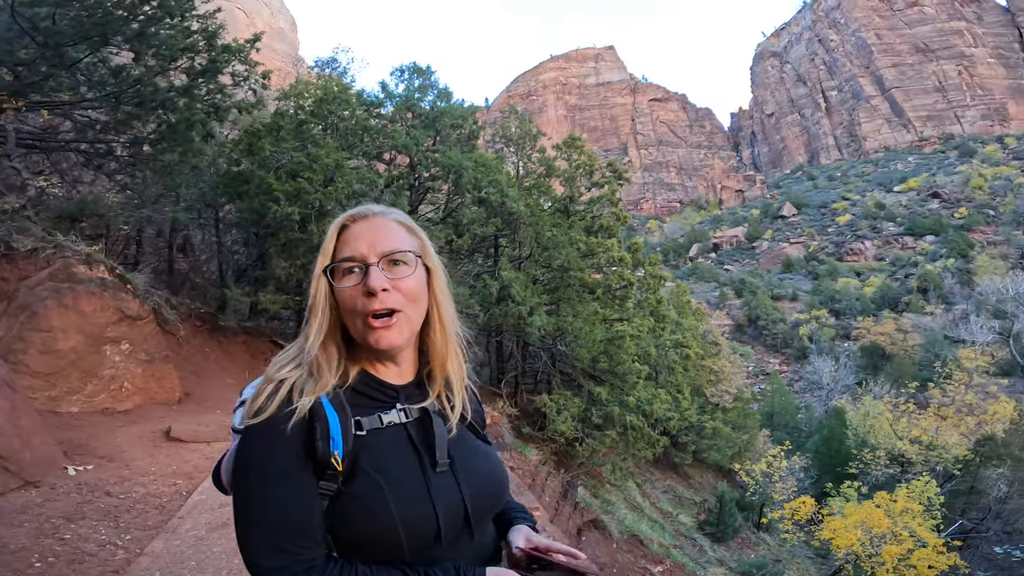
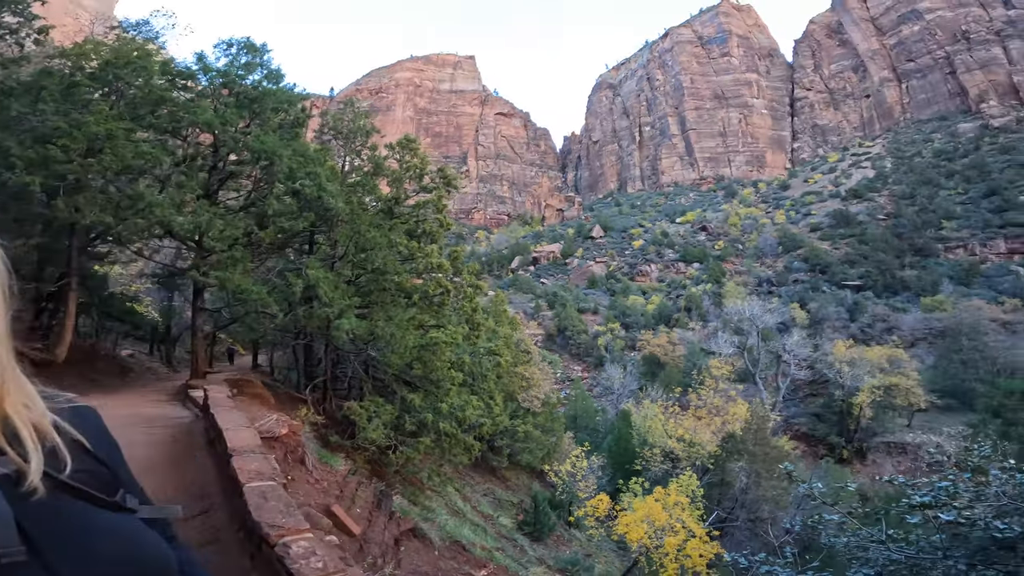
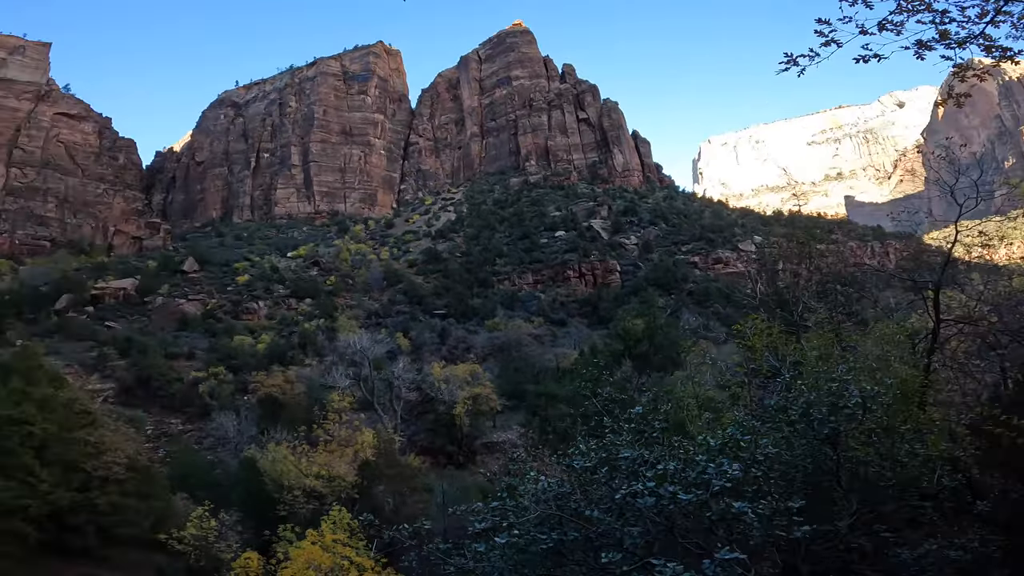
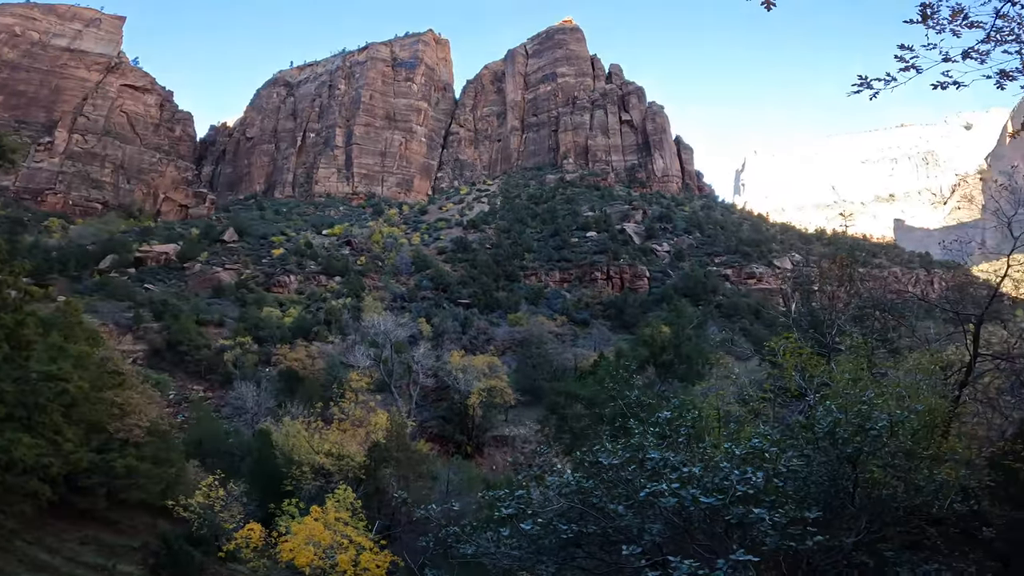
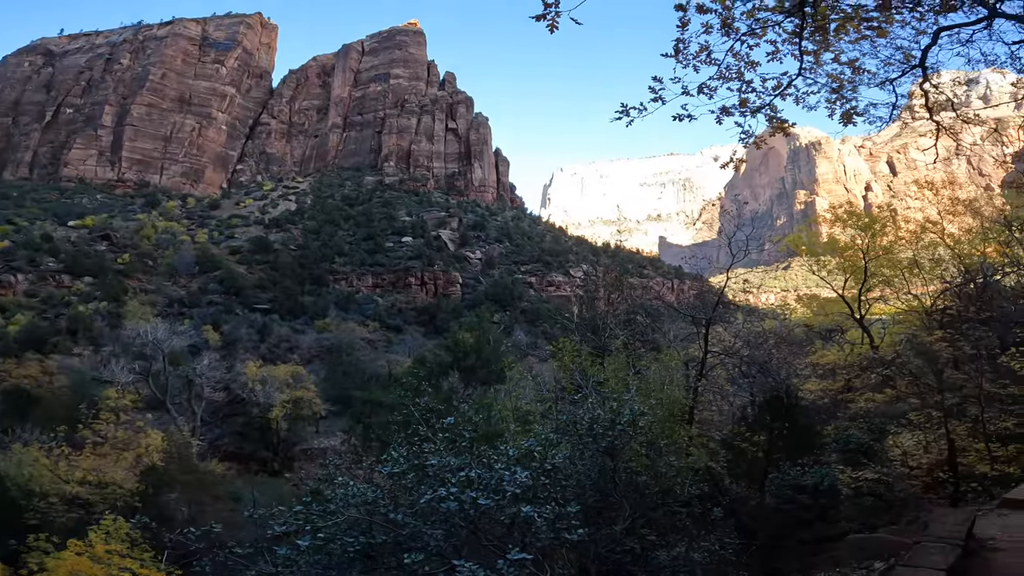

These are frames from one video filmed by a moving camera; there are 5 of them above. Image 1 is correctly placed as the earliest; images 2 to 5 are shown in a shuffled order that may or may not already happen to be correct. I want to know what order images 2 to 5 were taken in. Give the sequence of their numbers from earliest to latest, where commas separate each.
2, 4, 5, 3
